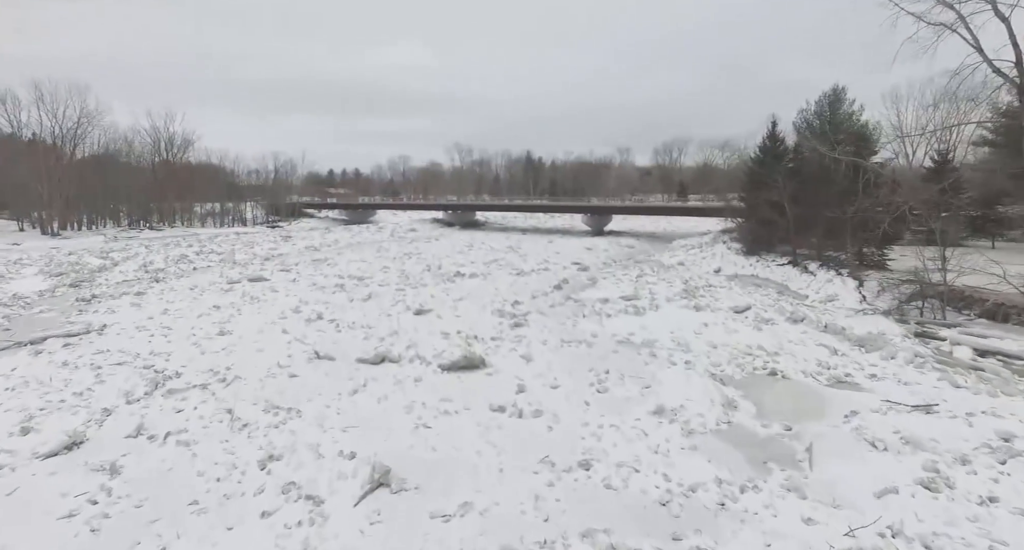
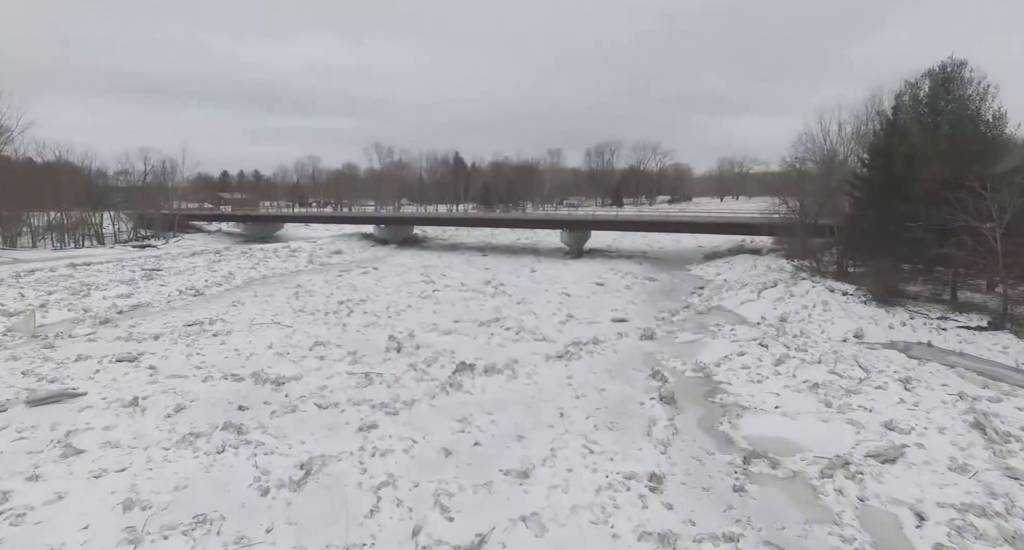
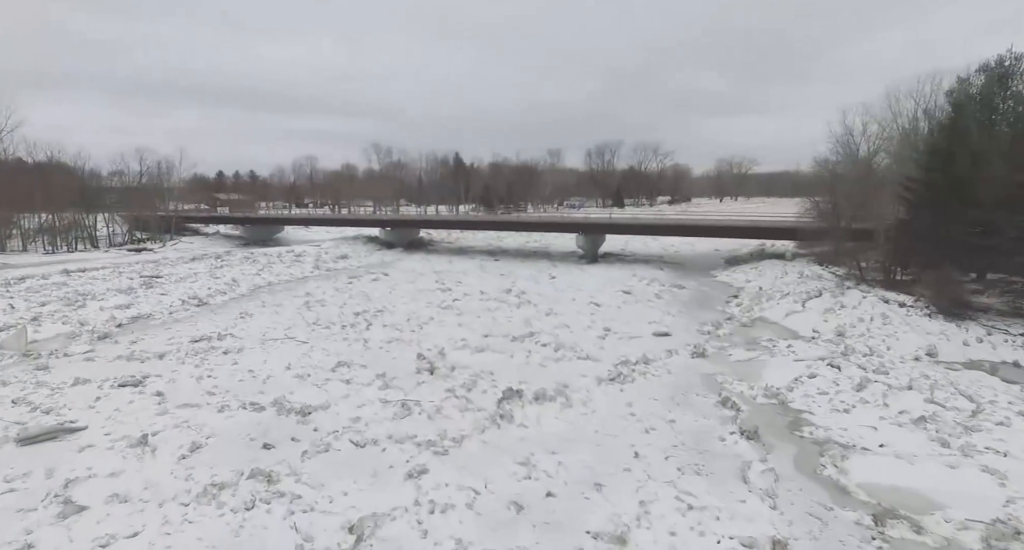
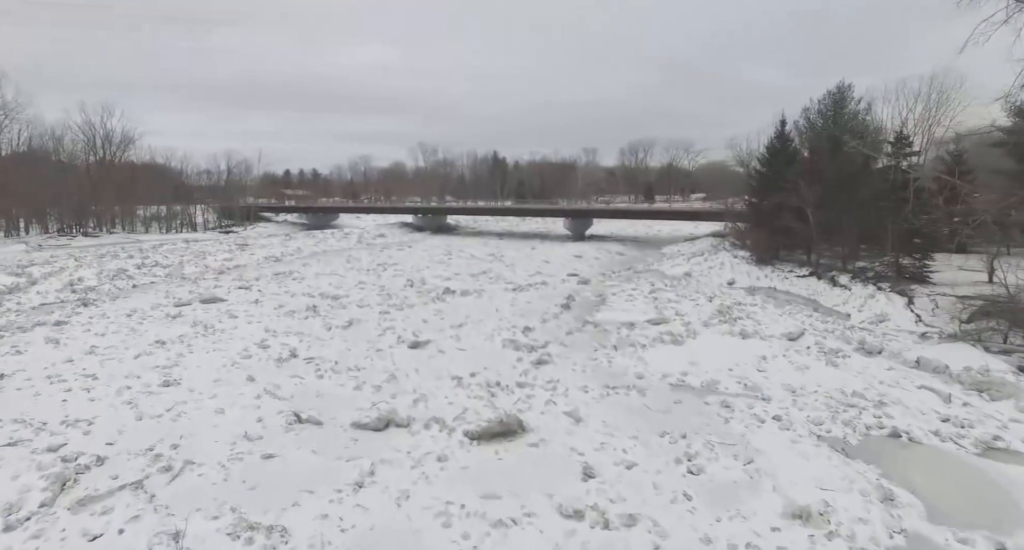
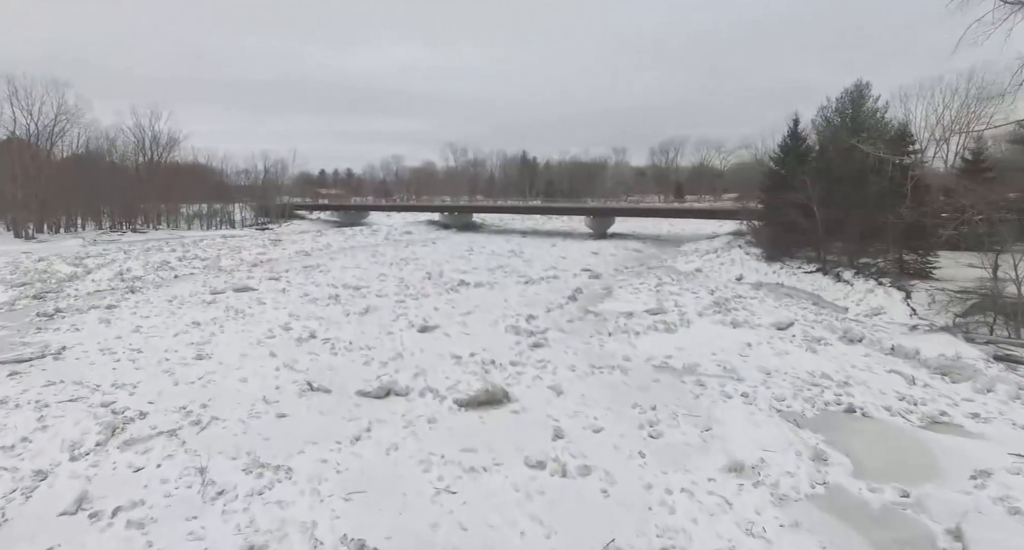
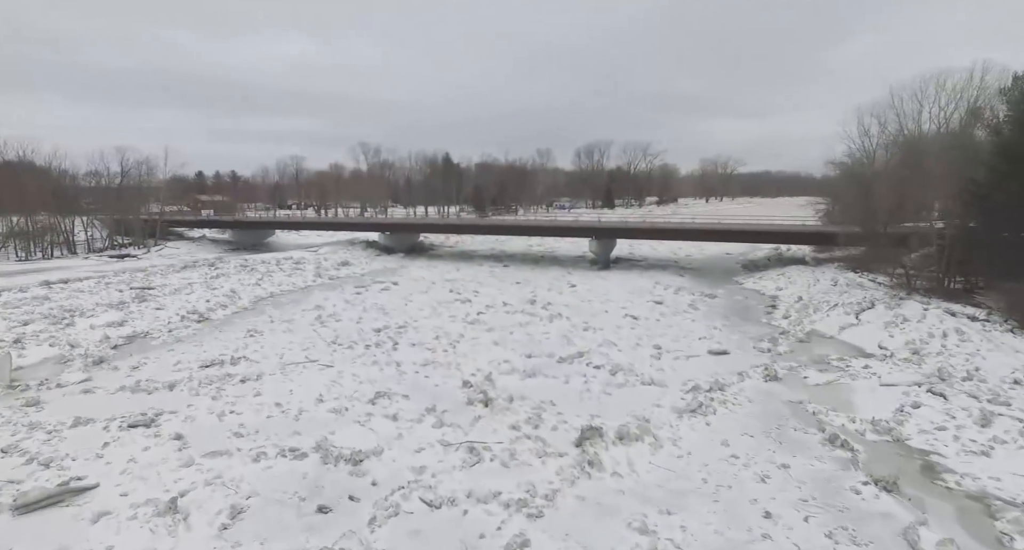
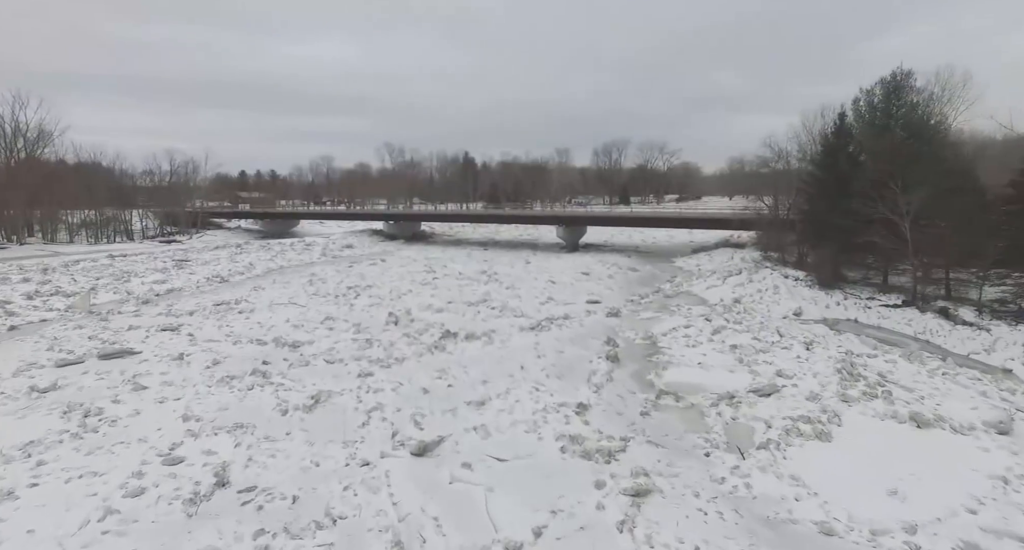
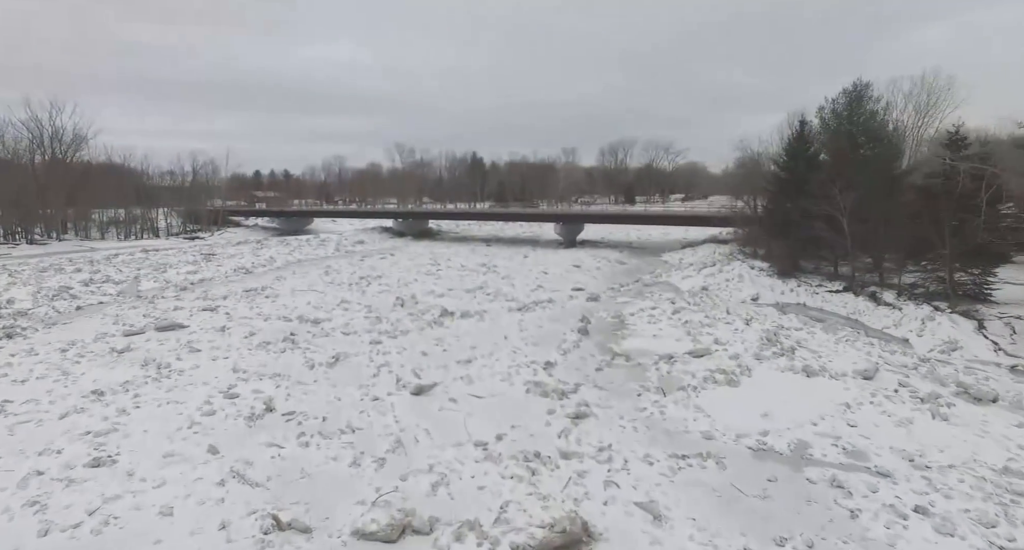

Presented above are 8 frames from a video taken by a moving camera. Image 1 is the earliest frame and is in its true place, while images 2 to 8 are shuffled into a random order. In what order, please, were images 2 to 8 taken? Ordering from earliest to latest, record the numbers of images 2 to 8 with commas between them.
5, 4, 8, 7, 2, 3, 6
